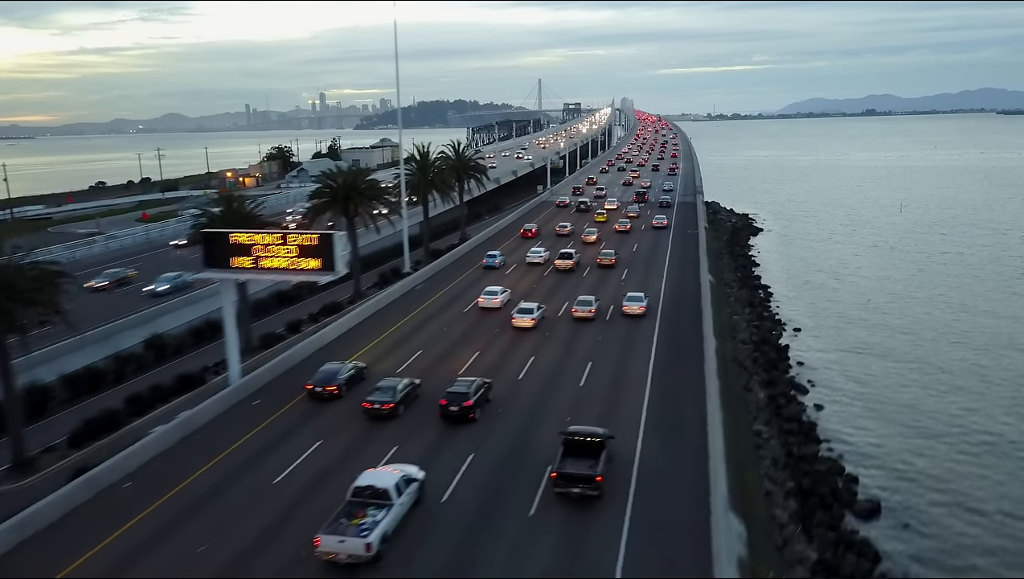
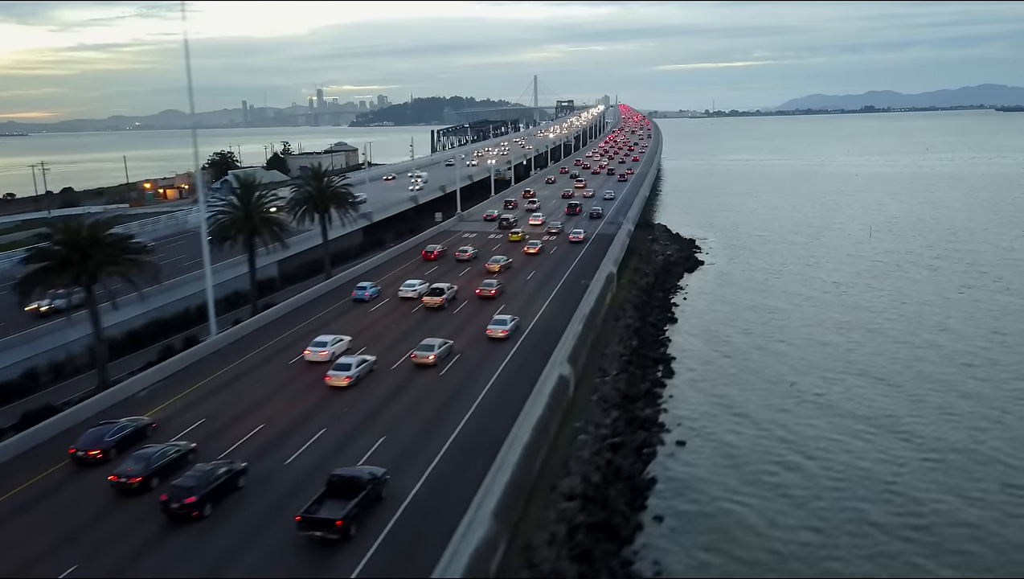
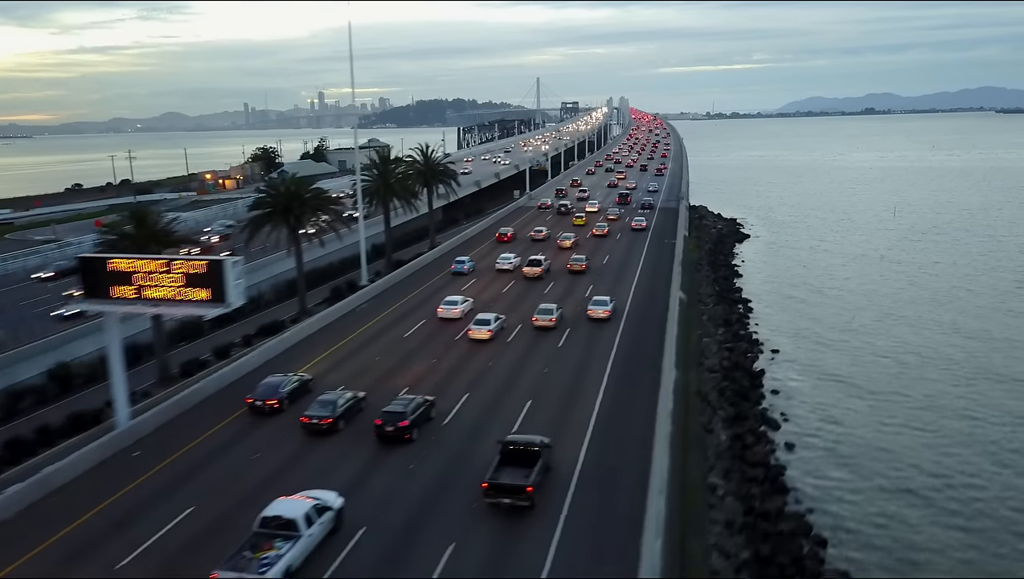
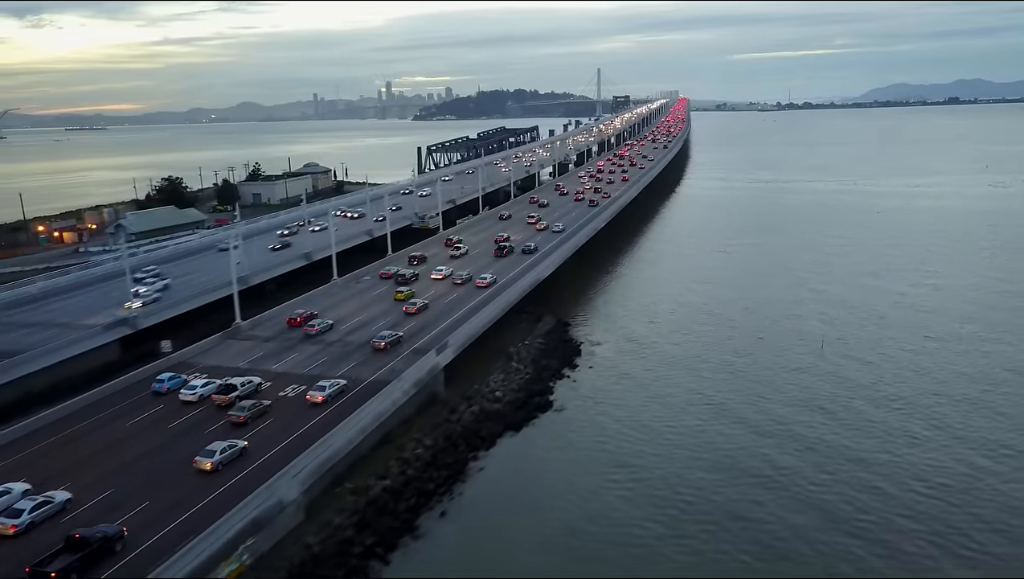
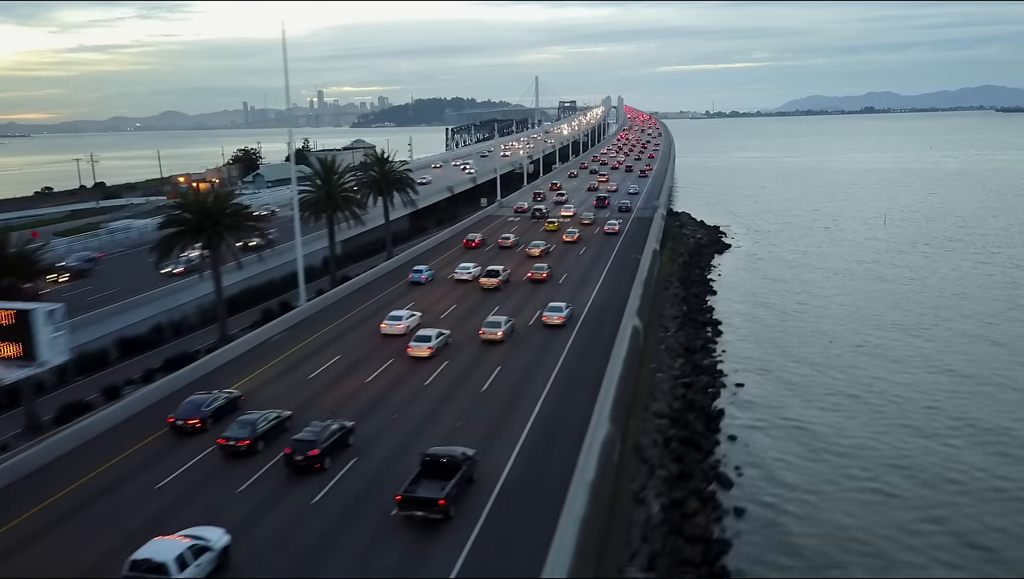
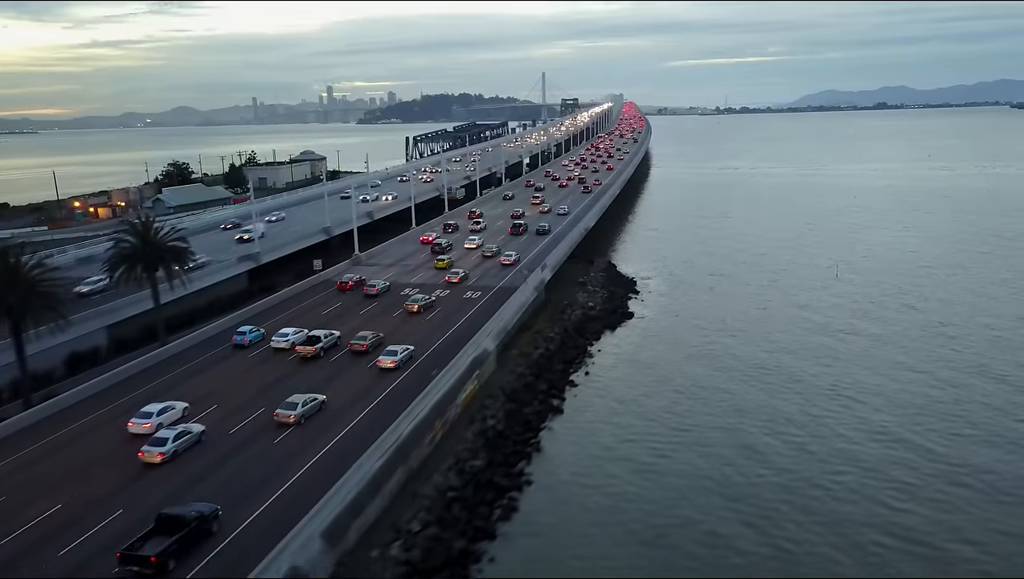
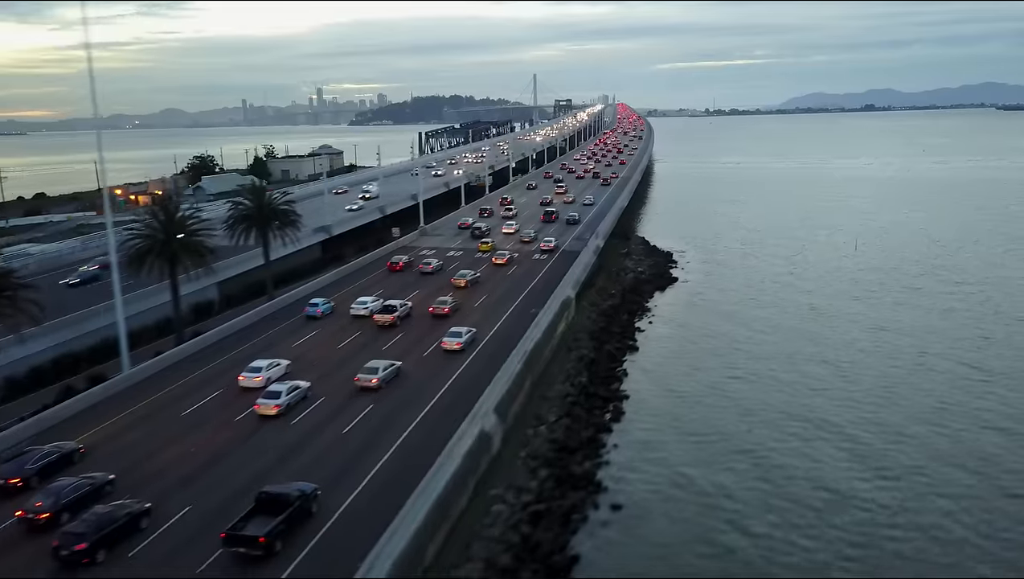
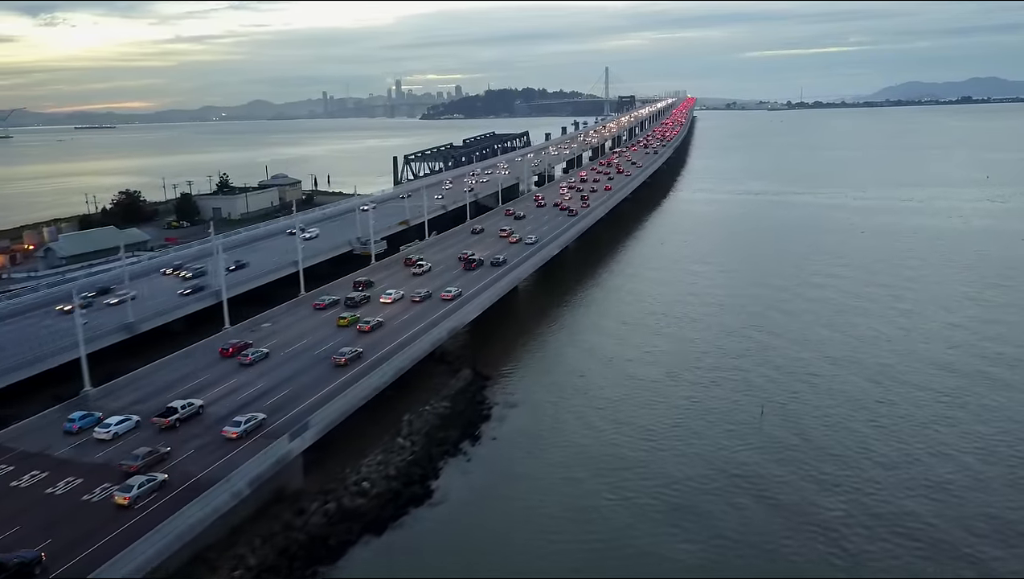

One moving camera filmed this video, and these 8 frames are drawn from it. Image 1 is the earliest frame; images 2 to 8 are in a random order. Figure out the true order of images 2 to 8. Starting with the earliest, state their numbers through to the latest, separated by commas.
3, 5, 2, 7, 6, 4, 8
